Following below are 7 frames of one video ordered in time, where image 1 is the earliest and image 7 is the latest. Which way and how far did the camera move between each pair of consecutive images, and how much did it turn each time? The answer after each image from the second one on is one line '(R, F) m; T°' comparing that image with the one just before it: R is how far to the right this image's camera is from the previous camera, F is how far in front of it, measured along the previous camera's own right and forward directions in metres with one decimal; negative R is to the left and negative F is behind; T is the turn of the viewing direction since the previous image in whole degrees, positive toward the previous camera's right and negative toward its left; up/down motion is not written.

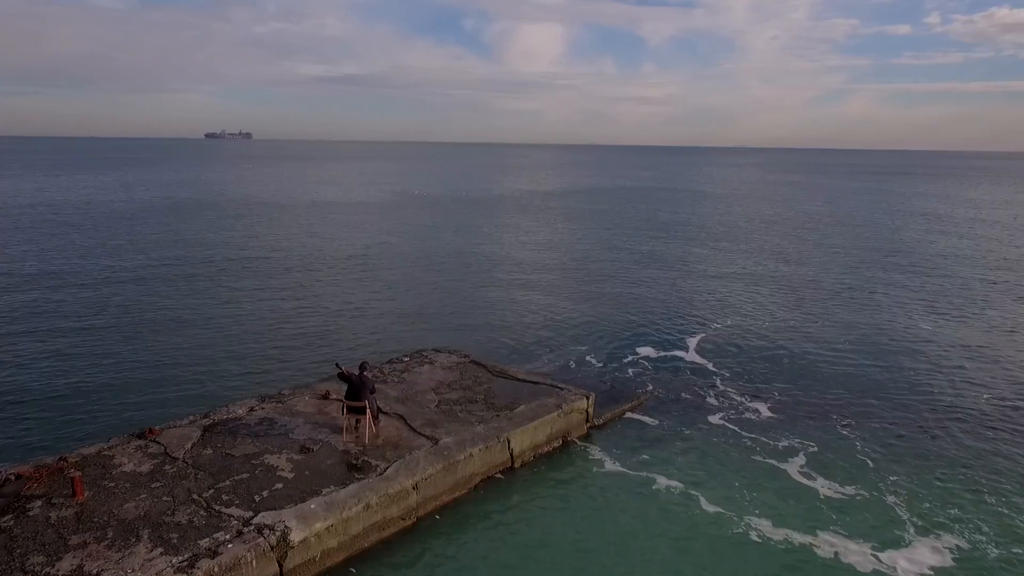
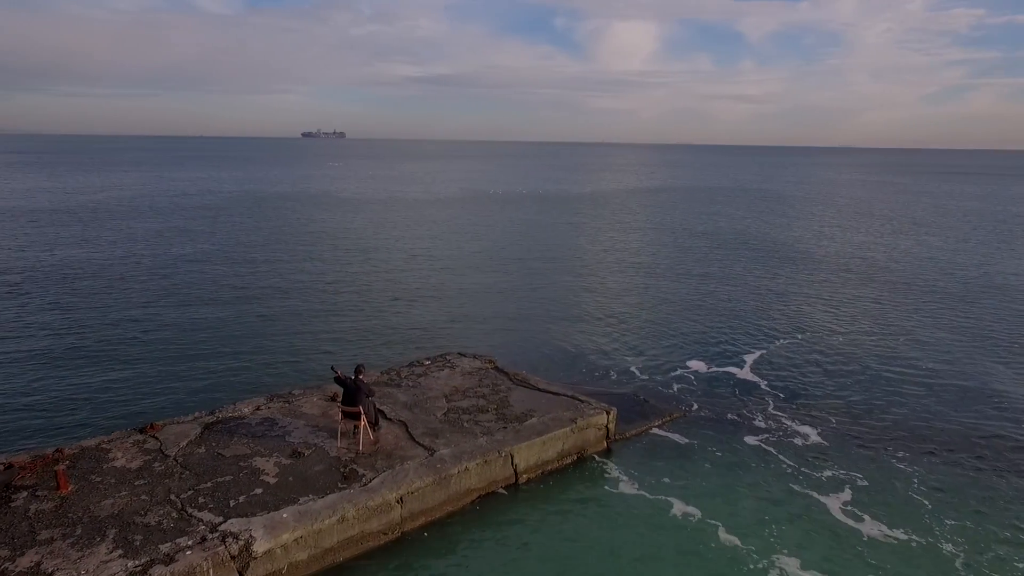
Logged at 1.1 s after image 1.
(+1.2, +0.7) m; -7°
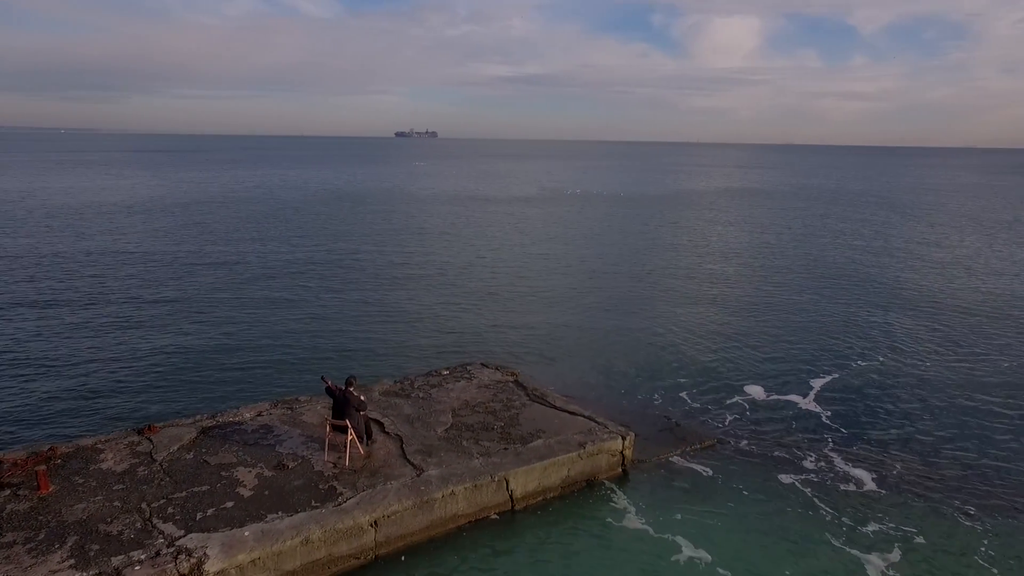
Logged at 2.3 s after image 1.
(+1.3, +0.8) m; -7°
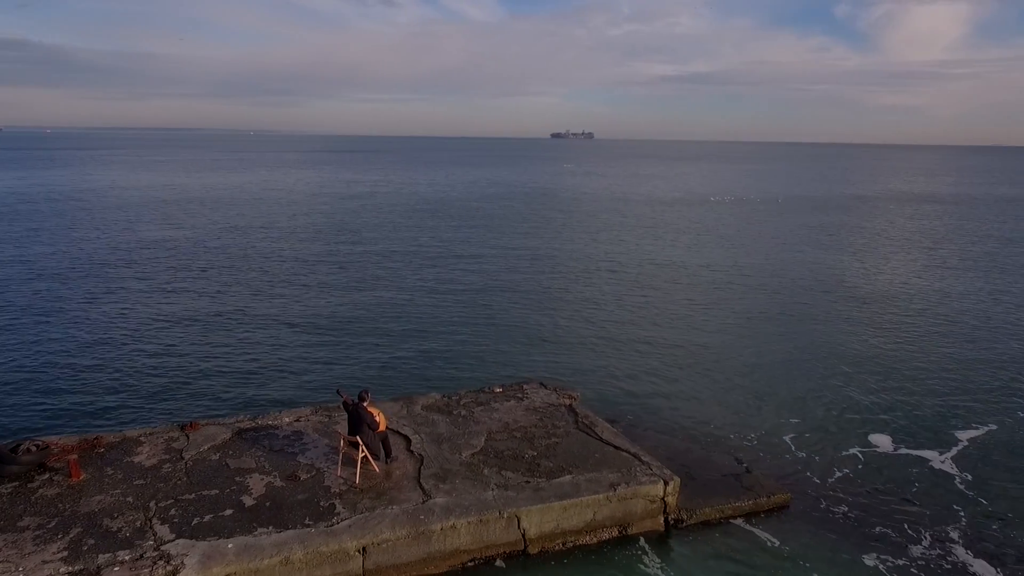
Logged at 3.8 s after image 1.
(+1.7, +0.9) m; -13°
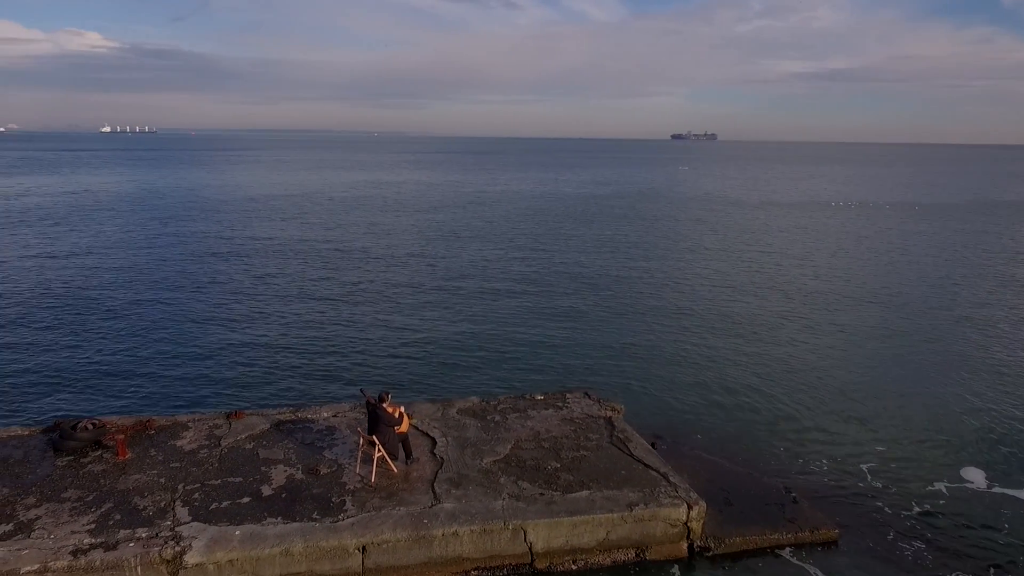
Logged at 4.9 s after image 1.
(+1.3, +0.3) m; -9°
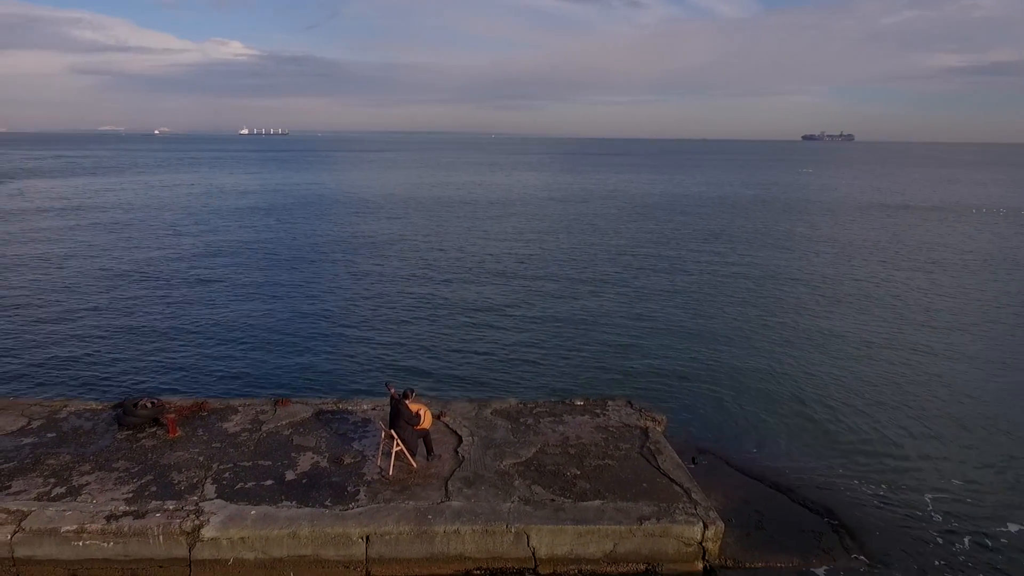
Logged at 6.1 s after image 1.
(+1.3, +0.1) m; -9°
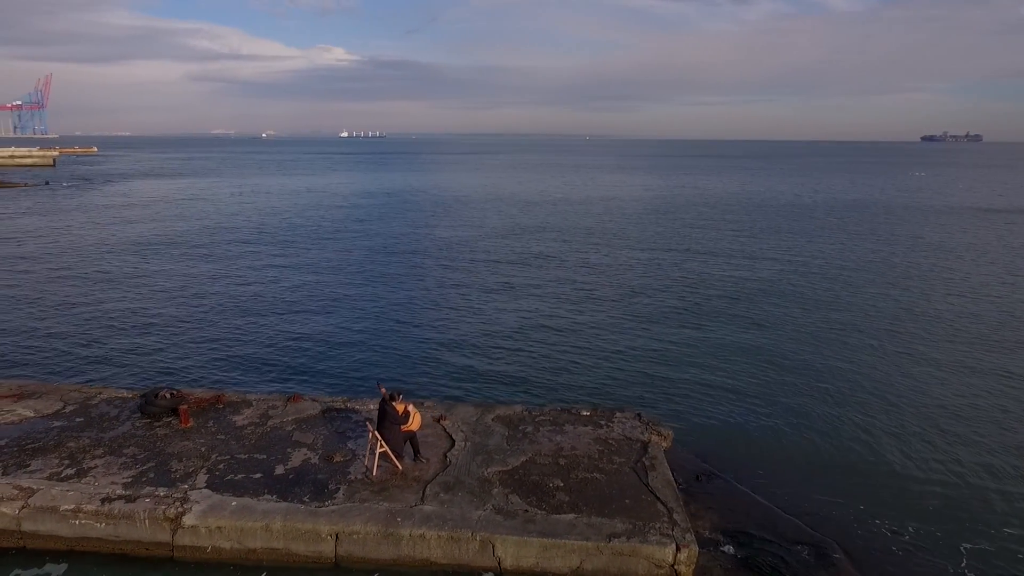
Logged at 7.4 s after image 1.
(+1.5, +0.2) m; -8°
